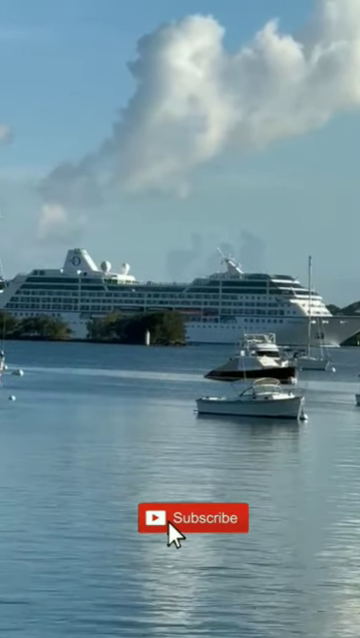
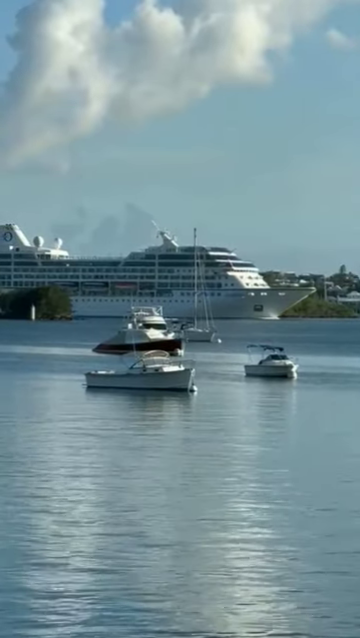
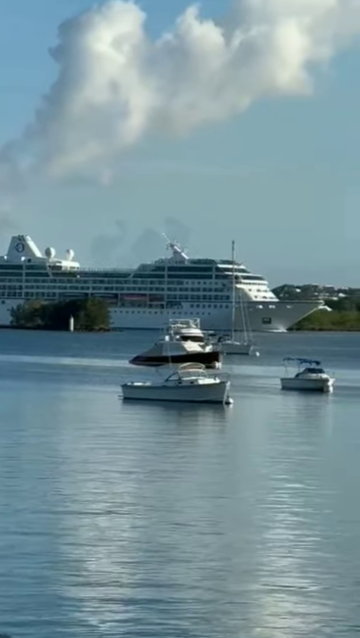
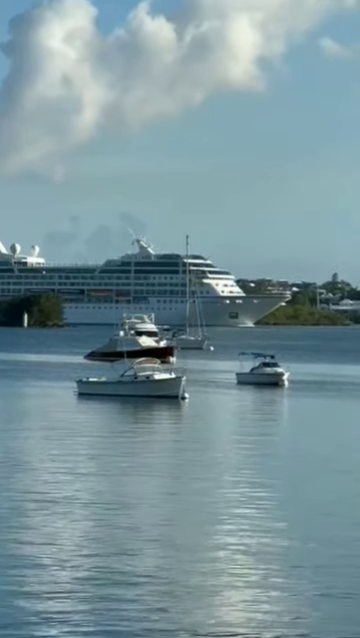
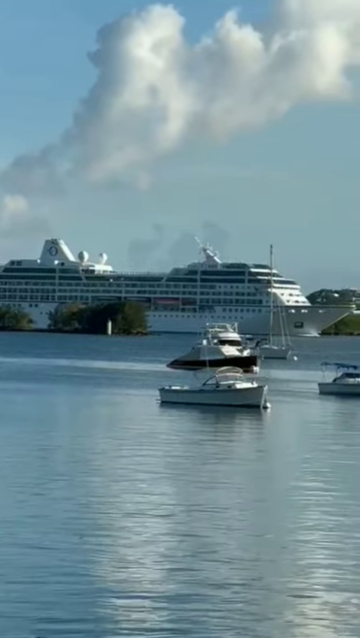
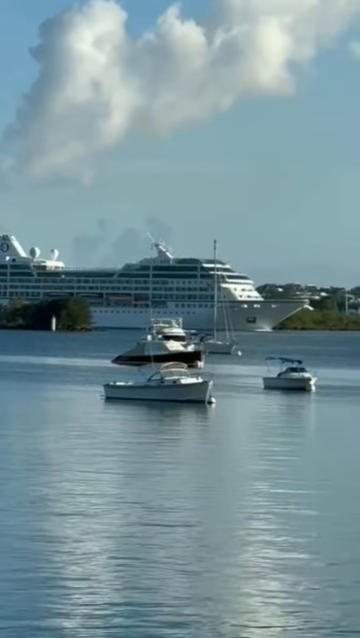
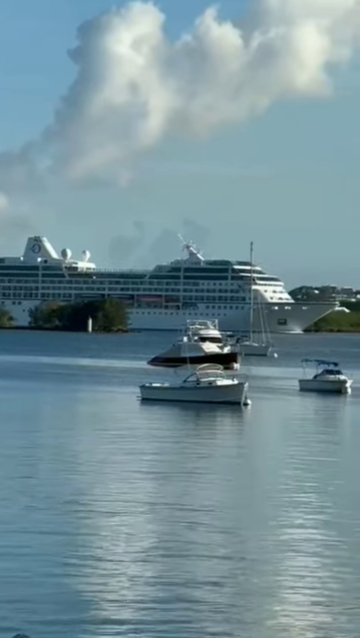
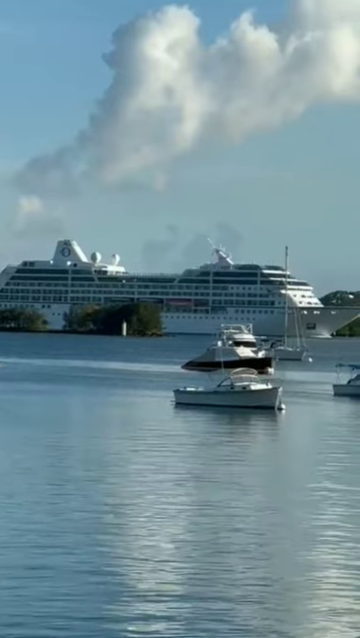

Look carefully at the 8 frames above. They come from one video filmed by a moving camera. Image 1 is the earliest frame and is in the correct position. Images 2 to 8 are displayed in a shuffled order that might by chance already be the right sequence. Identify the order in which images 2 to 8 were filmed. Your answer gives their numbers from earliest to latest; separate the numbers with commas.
8, 5, 7, 3, 6, 4, 2
